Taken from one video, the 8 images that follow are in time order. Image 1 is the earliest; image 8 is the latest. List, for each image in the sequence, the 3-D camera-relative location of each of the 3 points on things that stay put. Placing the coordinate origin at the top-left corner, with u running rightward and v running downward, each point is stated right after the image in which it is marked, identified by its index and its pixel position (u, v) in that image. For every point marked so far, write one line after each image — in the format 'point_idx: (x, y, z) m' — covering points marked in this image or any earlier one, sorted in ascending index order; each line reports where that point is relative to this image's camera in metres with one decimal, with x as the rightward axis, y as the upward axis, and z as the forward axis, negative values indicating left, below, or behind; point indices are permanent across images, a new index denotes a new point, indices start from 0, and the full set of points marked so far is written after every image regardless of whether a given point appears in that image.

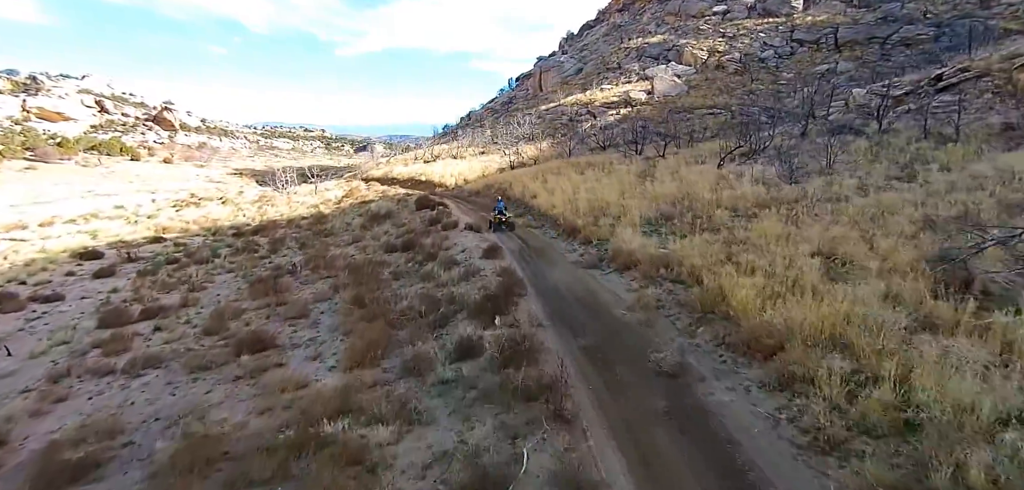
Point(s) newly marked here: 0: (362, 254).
0: (-3.9, -0.2, +14.1) m
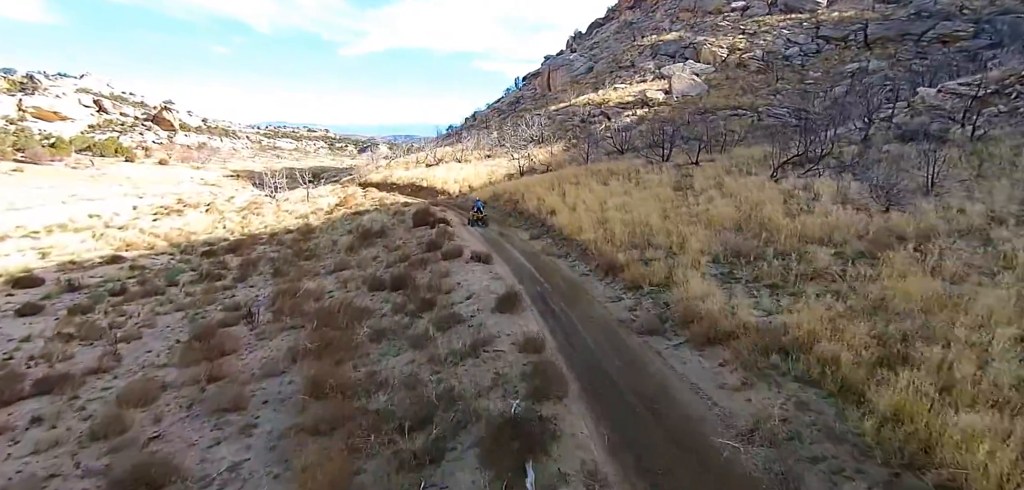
0: (-3.5, -0.9, +11.2) m
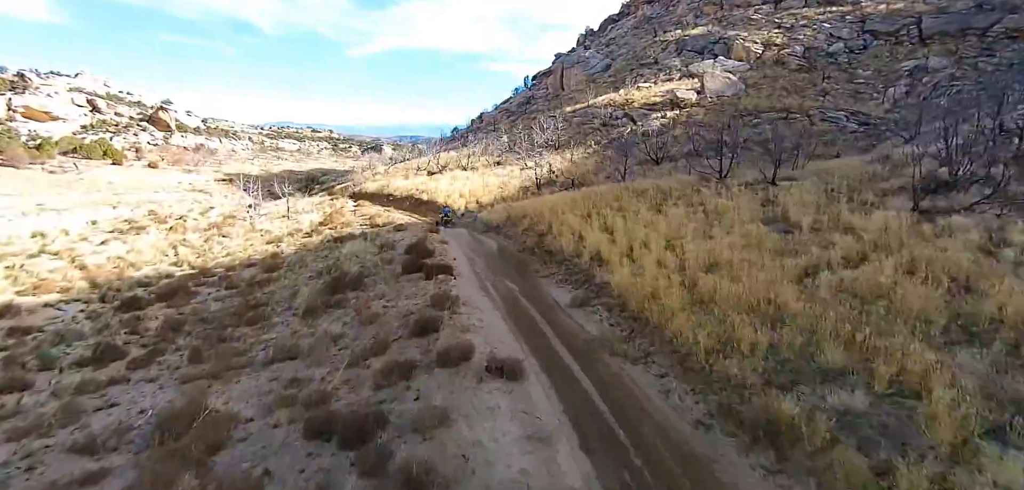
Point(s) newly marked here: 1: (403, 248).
0: (-3.0, -2.2, +6.5) m
1: (-3.0, -0.1, +14.9) m
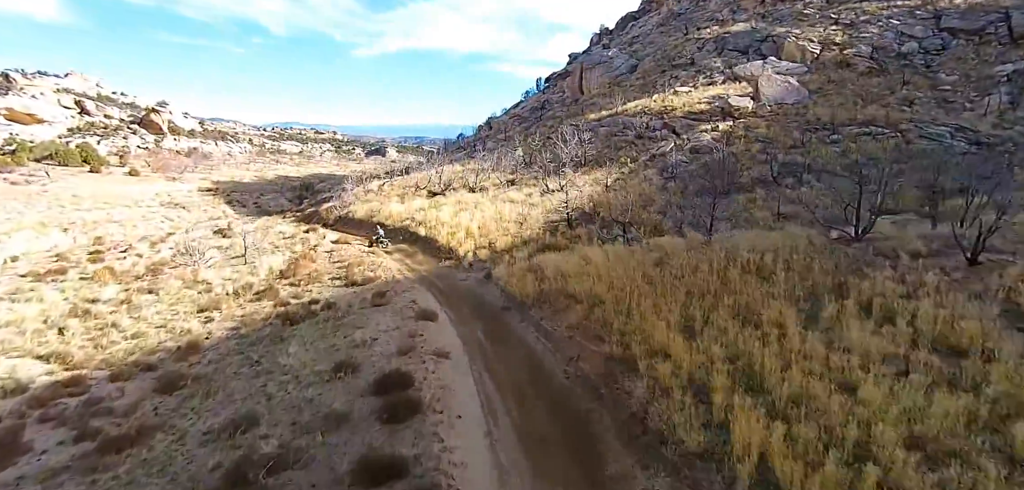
0: (-2.4, -4.2, +0.4) m
1: (-2.3, -2.1, +8.8) m
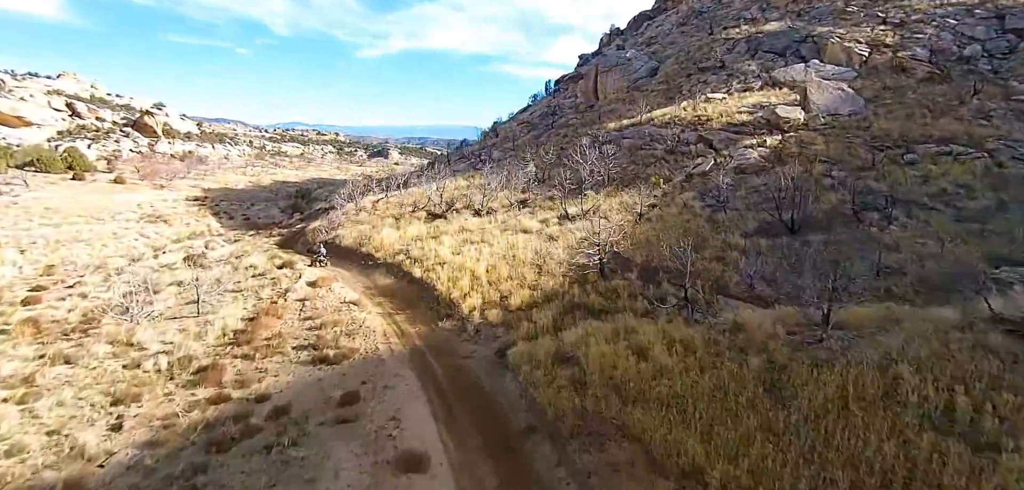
0: (-2.0, -5.7, -3.6) m
1: (-1.9, -3.6, +4.8) m
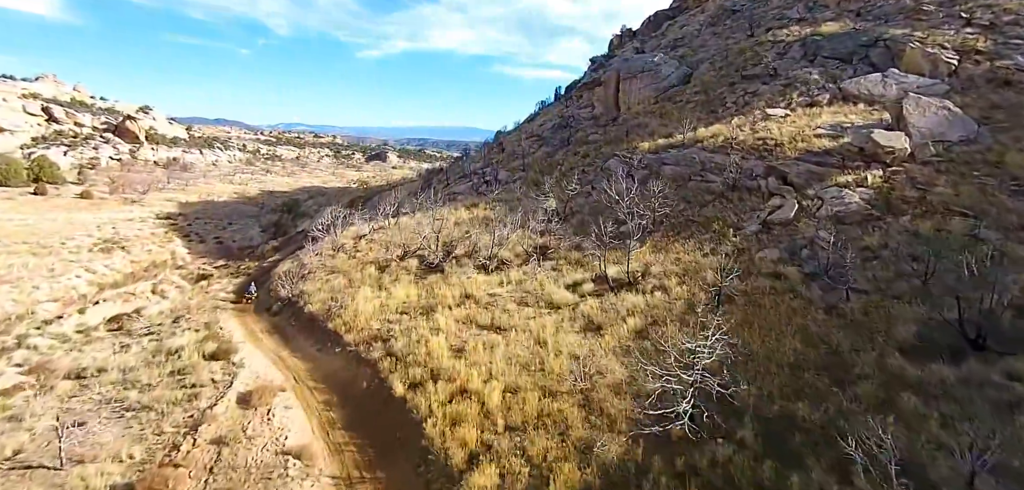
0: (-1.5, -8.1, -9.5) m
1: (-1.3, -6.0, -1.0) m
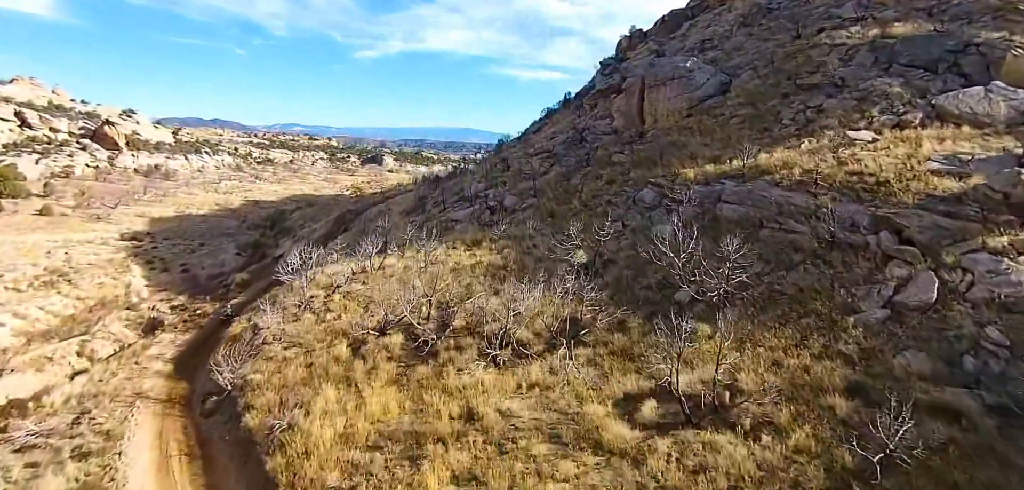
0: (-0.9, -10.2, -14.8) m
1: (-0.7, -8.1, -6.4) m
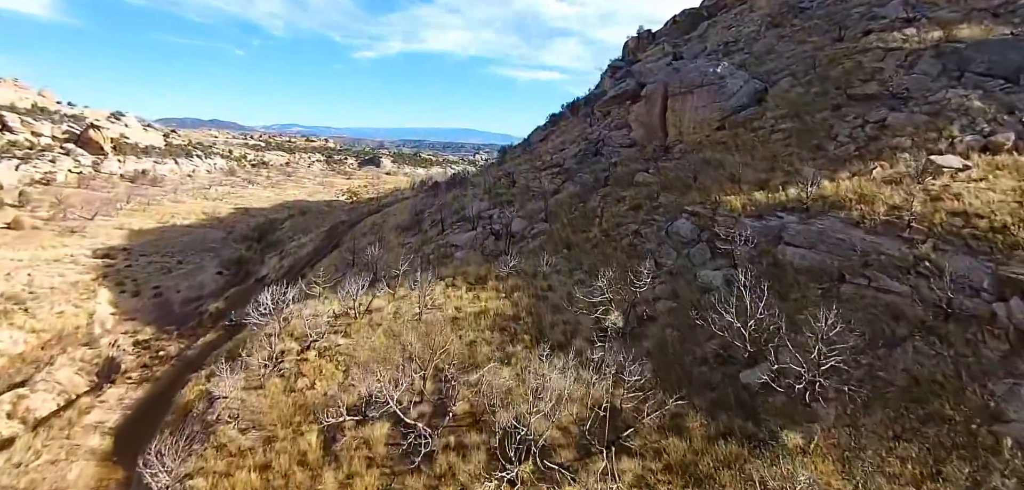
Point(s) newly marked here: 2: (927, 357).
0: (-0.5, -11.7, -18.4) m
1: (-0.3, -9.6, -10.0) m
2: (+8.6, -2.3, +11.2) m
